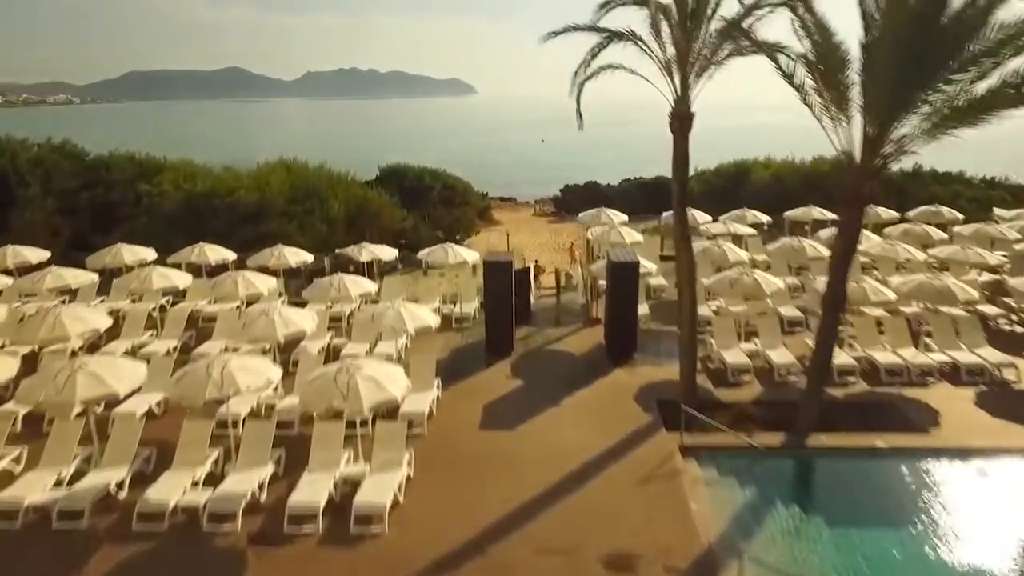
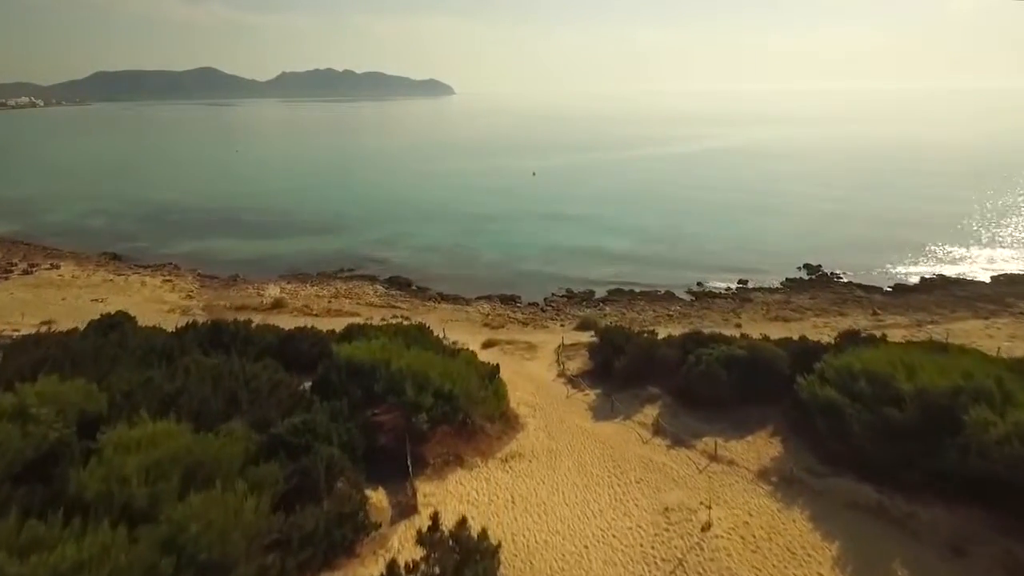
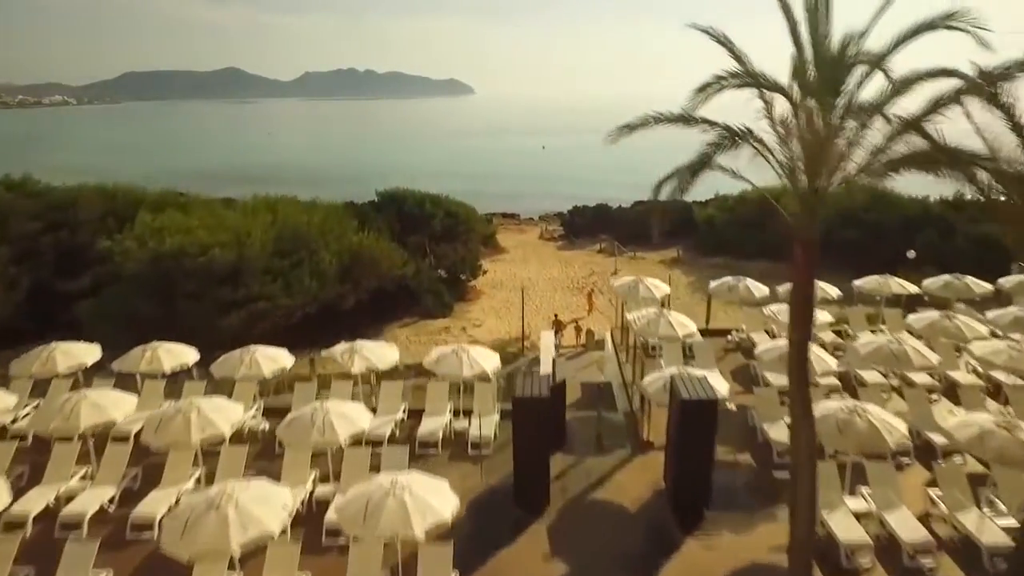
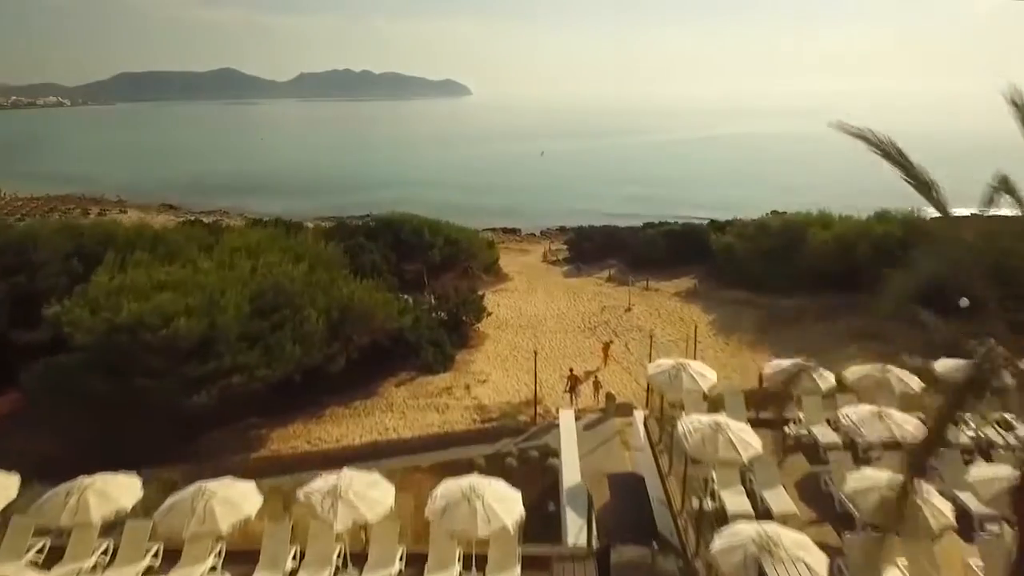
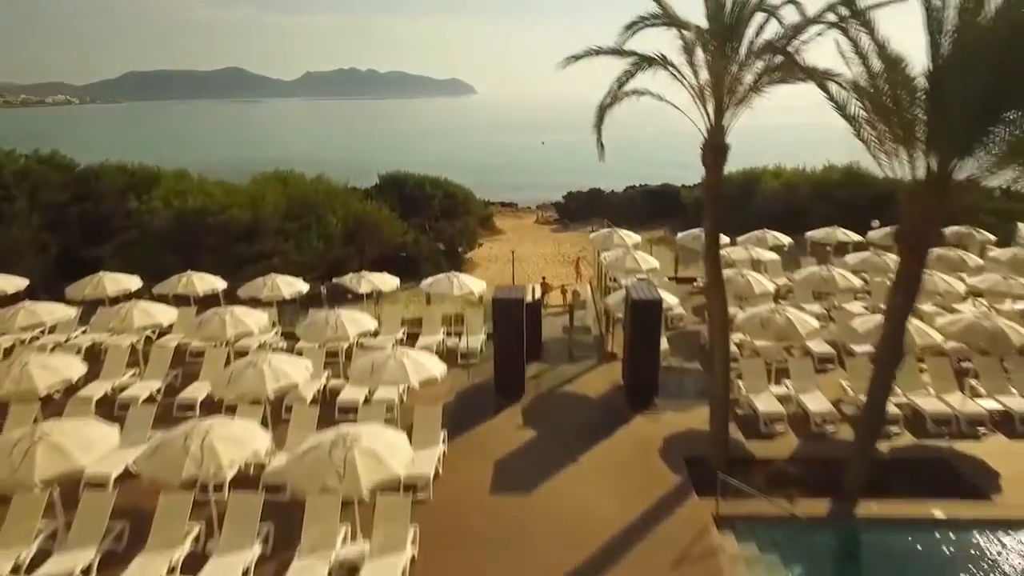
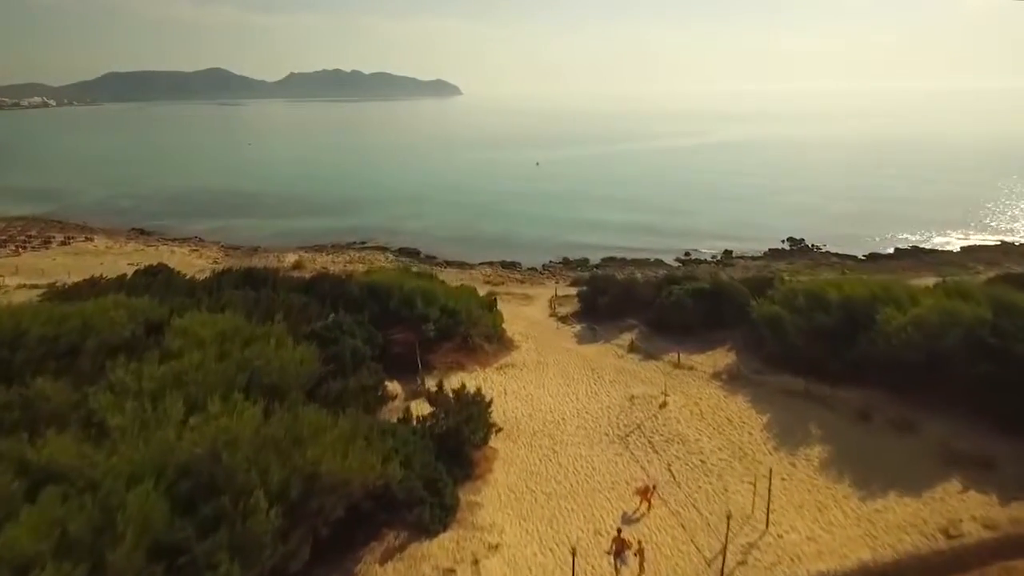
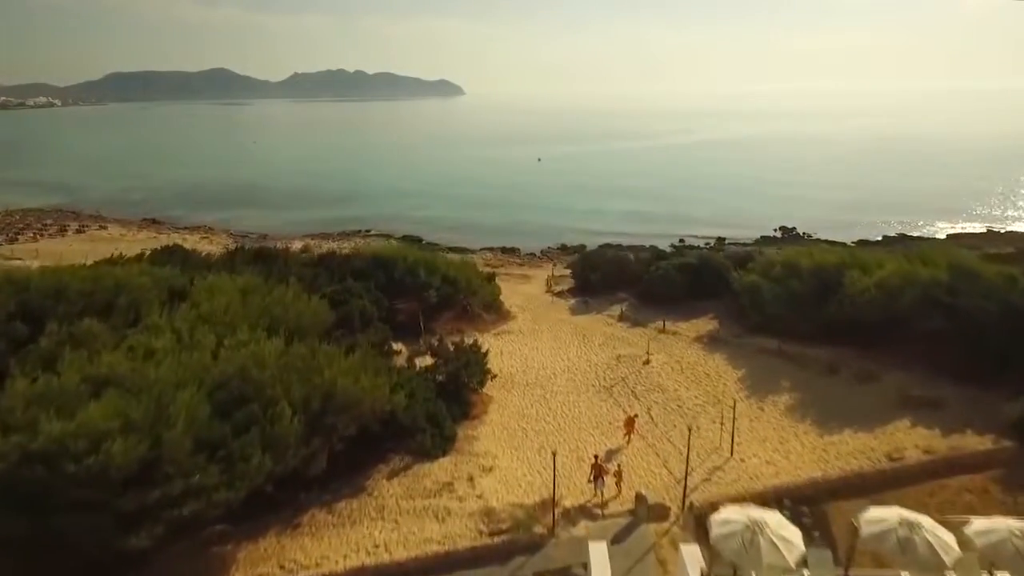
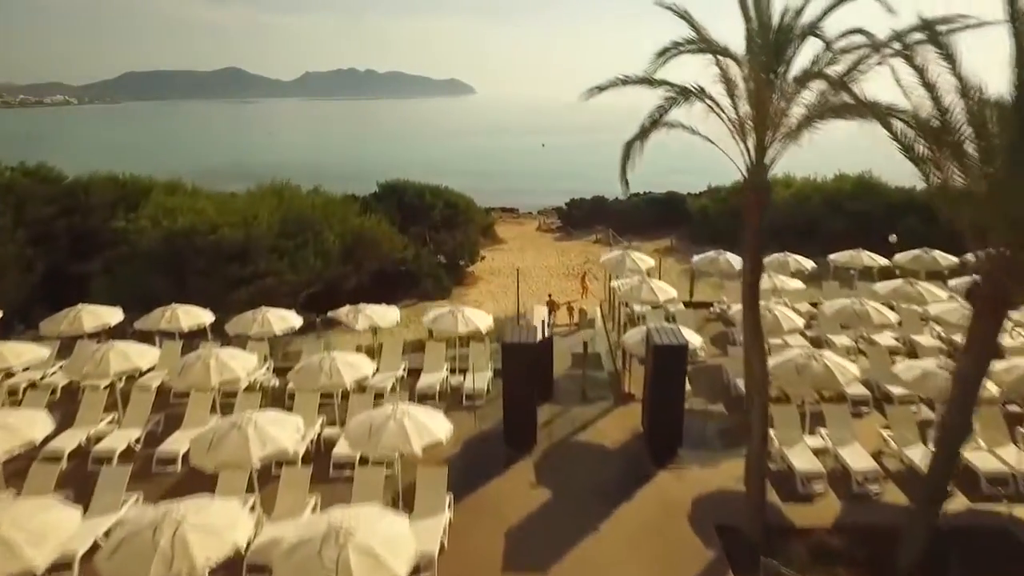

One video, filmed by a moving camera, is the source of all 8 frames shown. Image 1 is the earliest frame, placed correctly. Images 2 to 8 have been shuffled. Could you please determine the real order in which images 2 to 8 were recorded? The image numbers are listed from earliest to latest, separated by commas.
5, 8, 3, 4, 7, 6, 2
